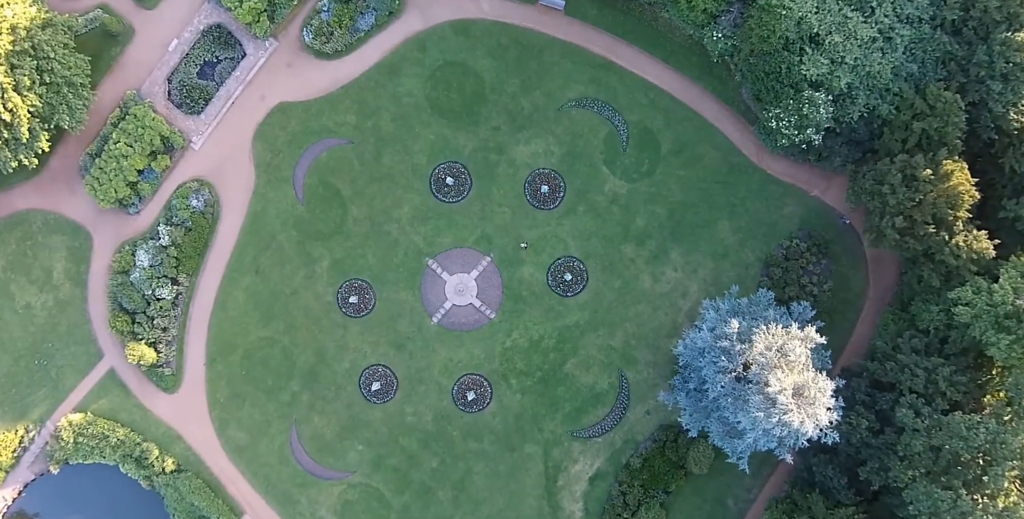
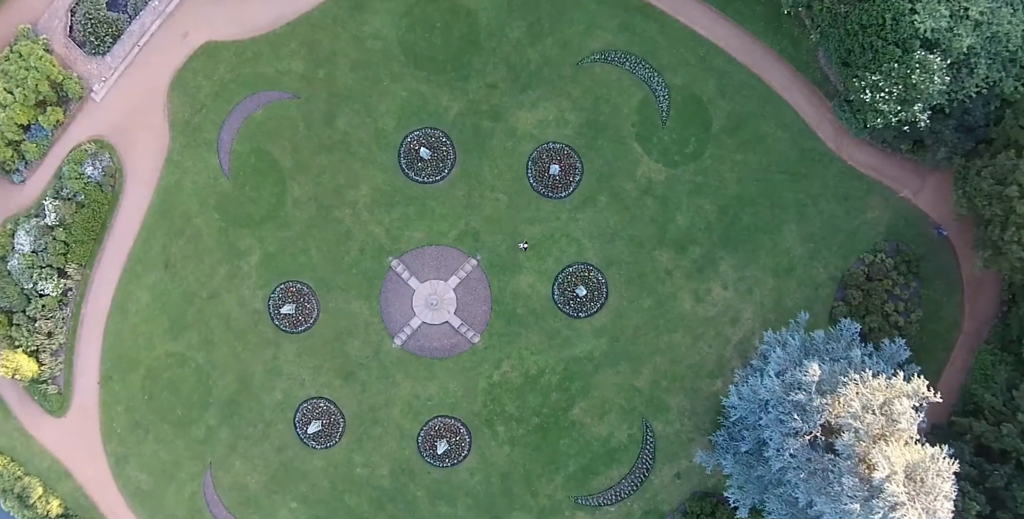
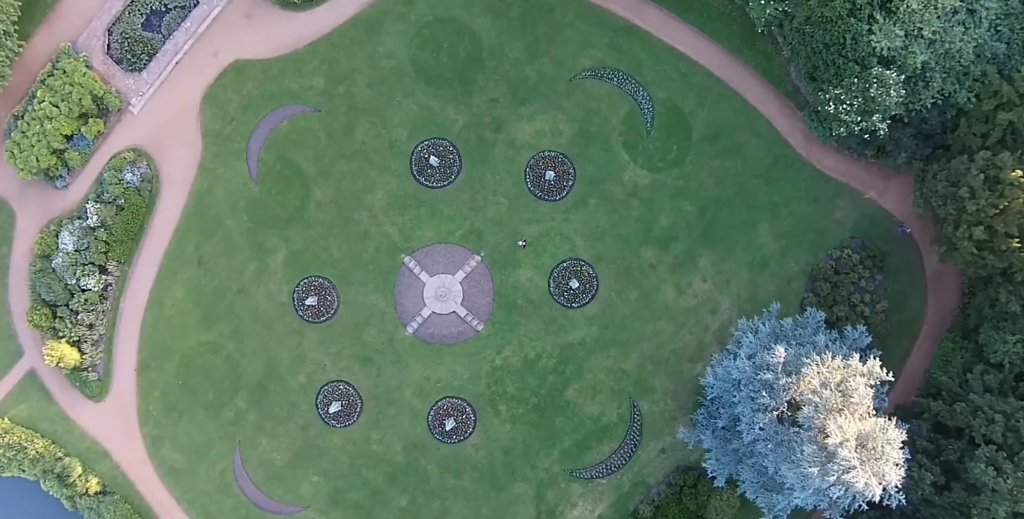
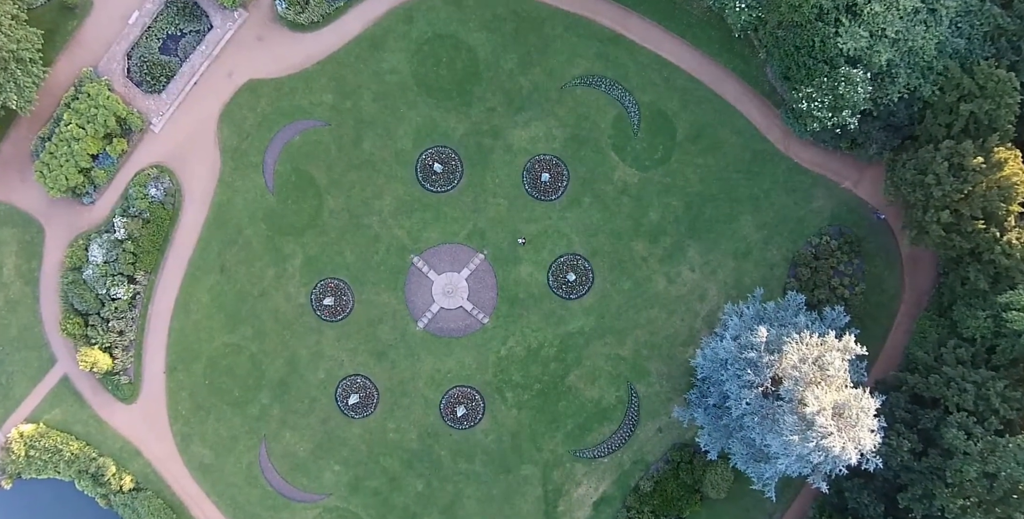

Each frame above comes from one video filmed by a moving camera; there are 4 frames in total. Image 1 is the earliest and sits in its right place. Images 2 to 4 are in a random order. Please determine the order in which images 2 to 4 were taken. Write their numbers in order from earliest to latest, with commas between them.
4, 3, 2
